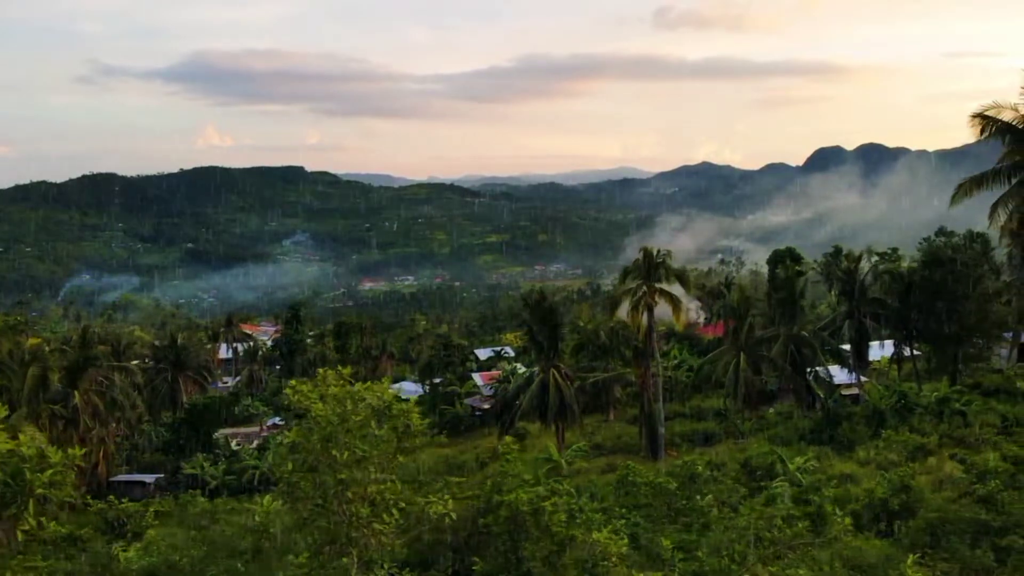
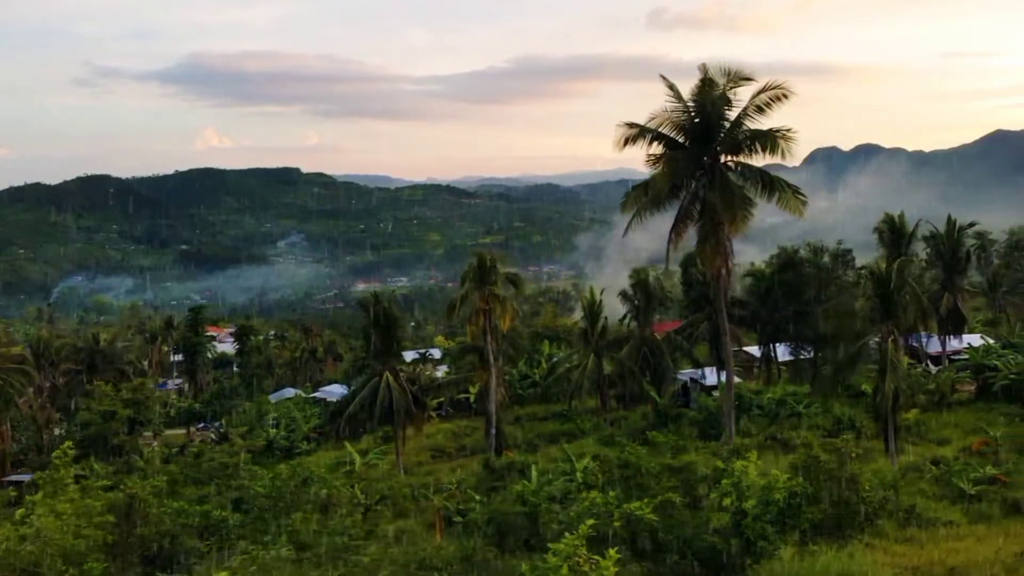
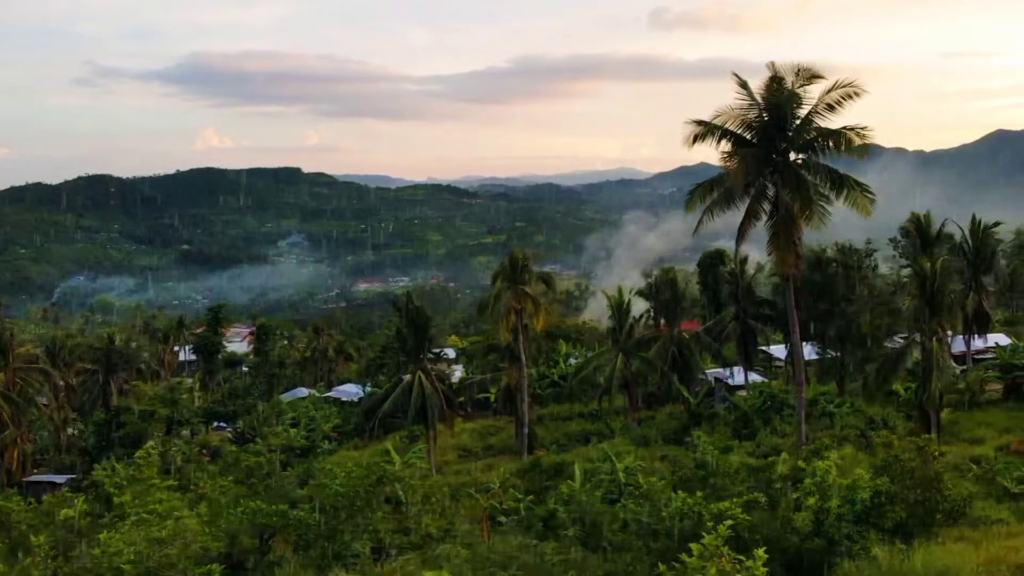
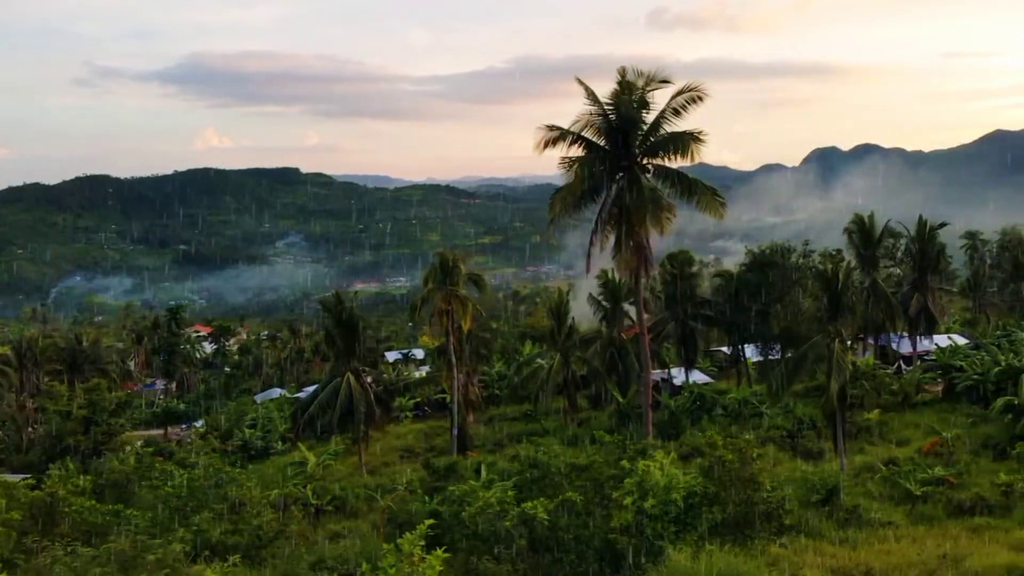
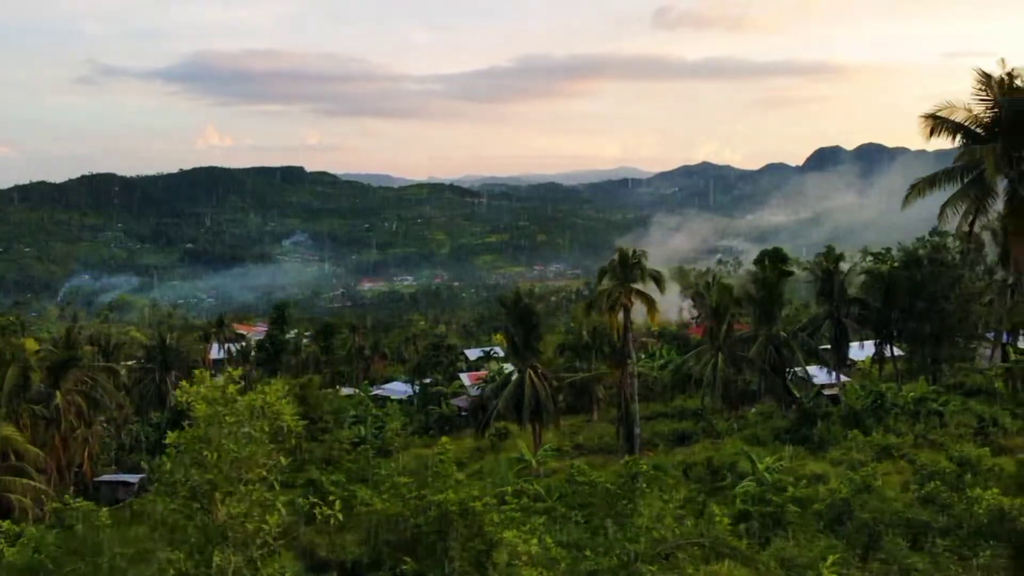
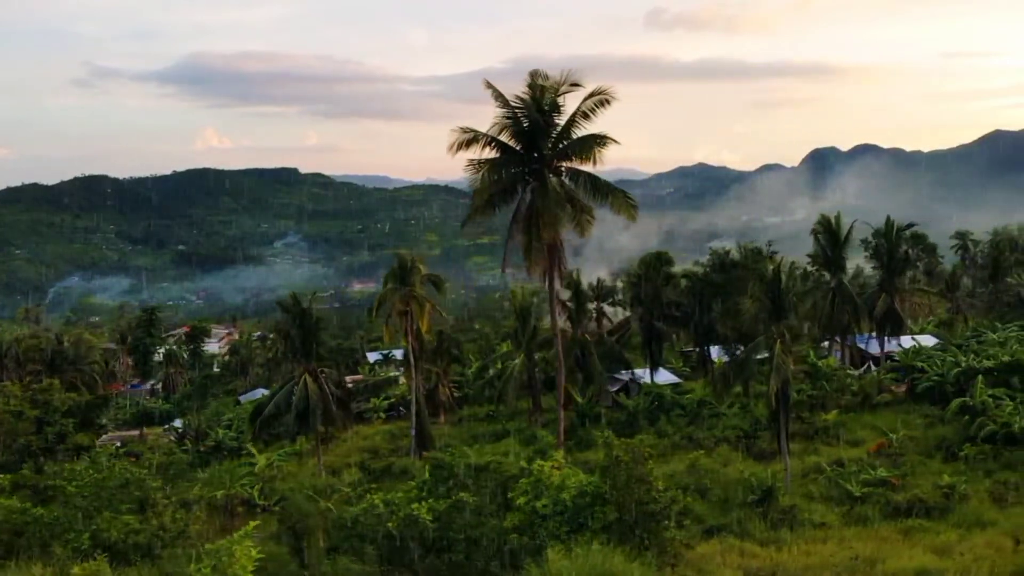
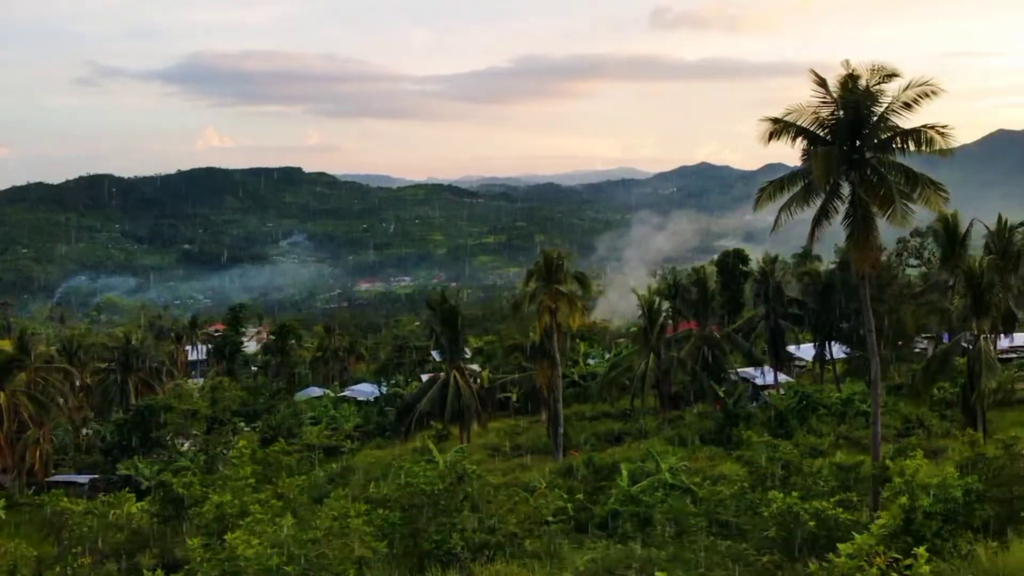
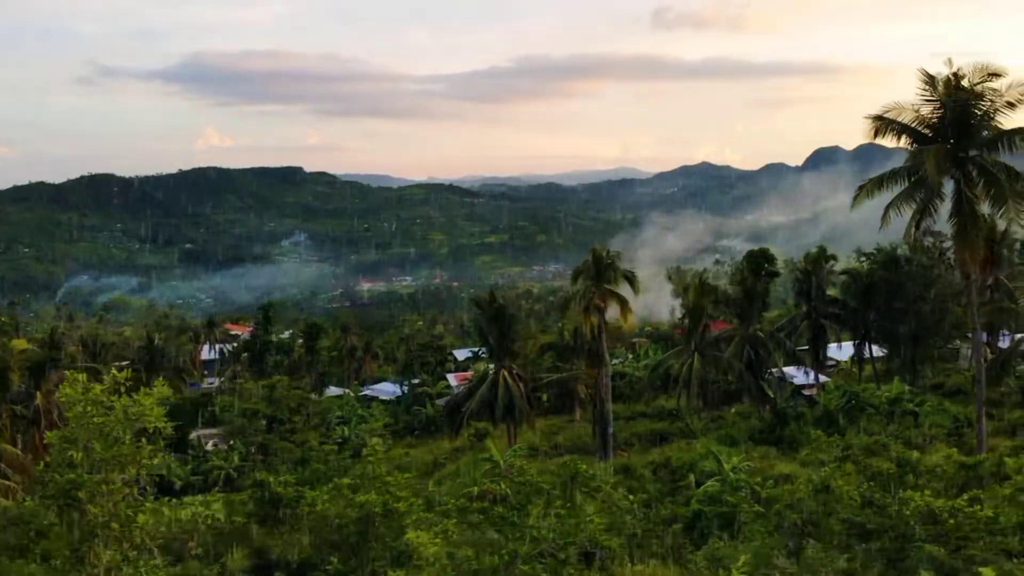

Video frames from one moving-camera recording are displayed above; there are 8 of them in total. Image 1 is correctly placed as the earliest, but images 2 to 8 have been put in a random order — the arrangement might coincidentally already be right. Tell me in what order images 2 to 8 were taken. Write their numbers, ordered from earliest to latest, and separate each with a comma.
5, 8, 7, 3, 2, 4, 6
